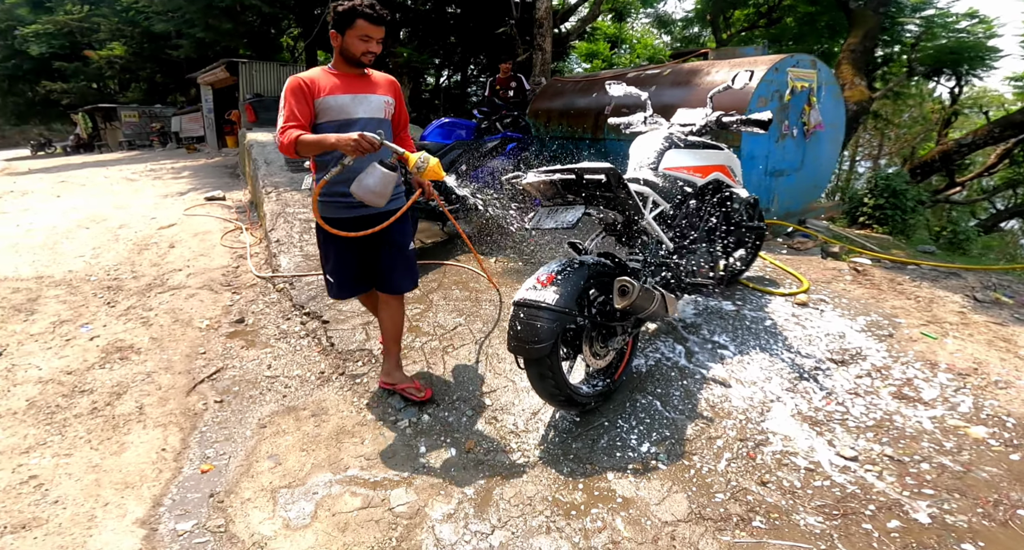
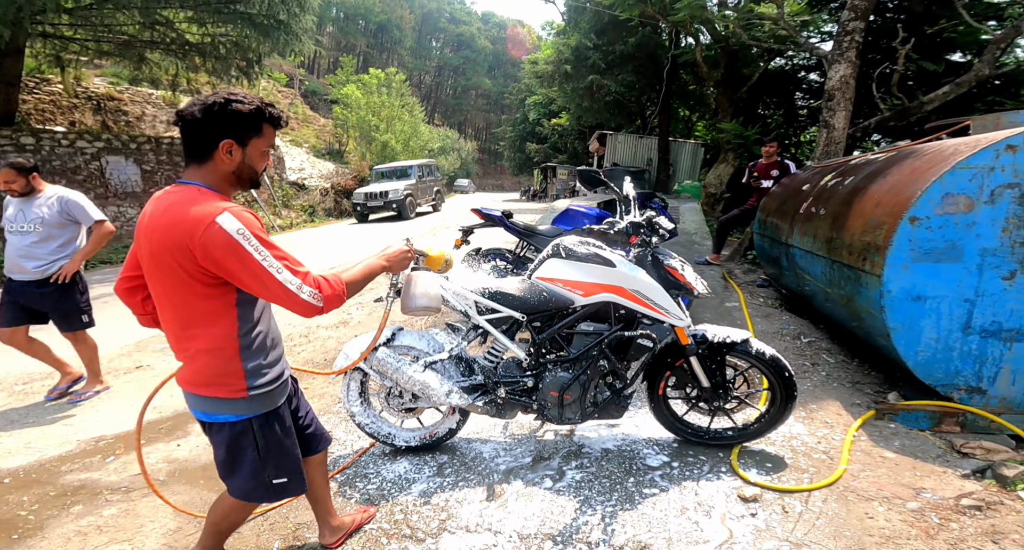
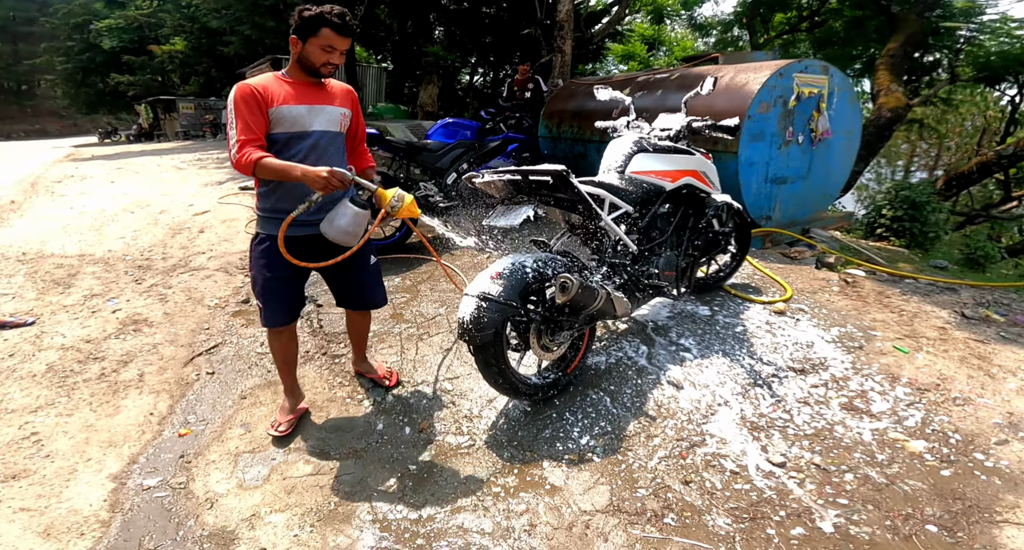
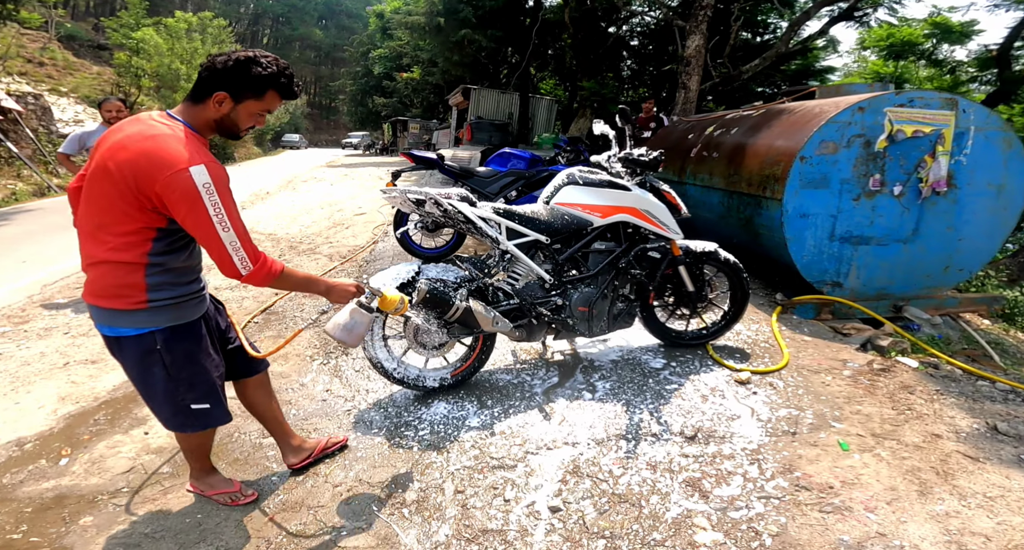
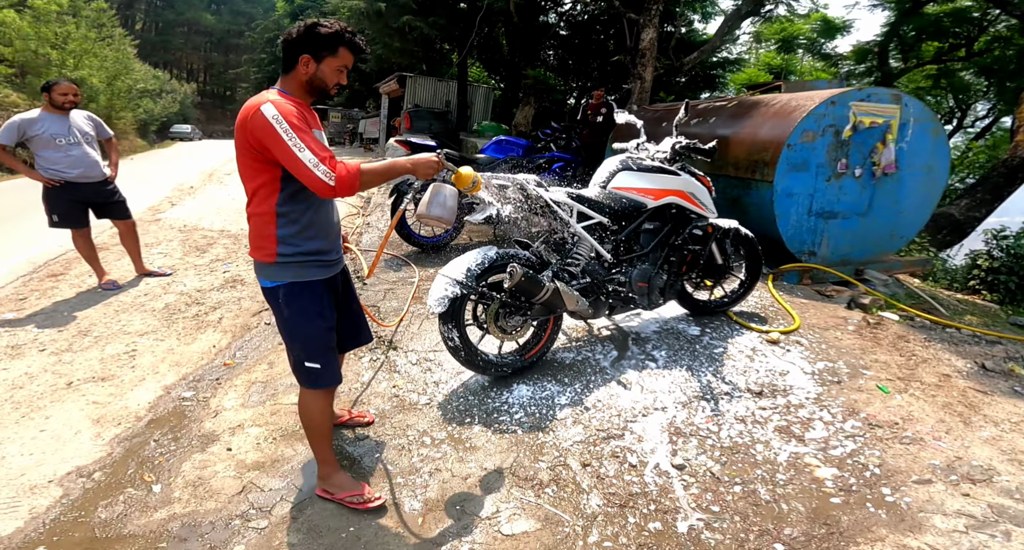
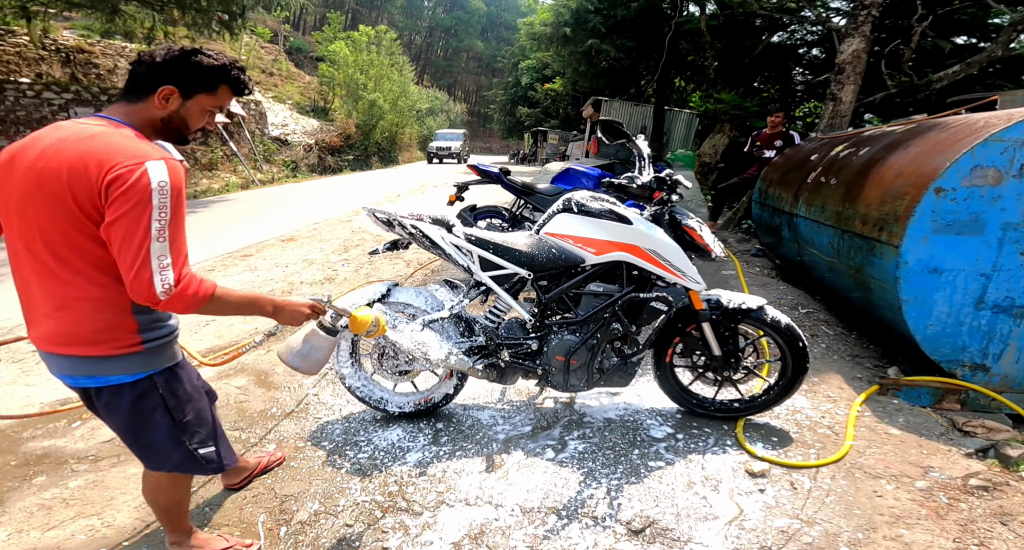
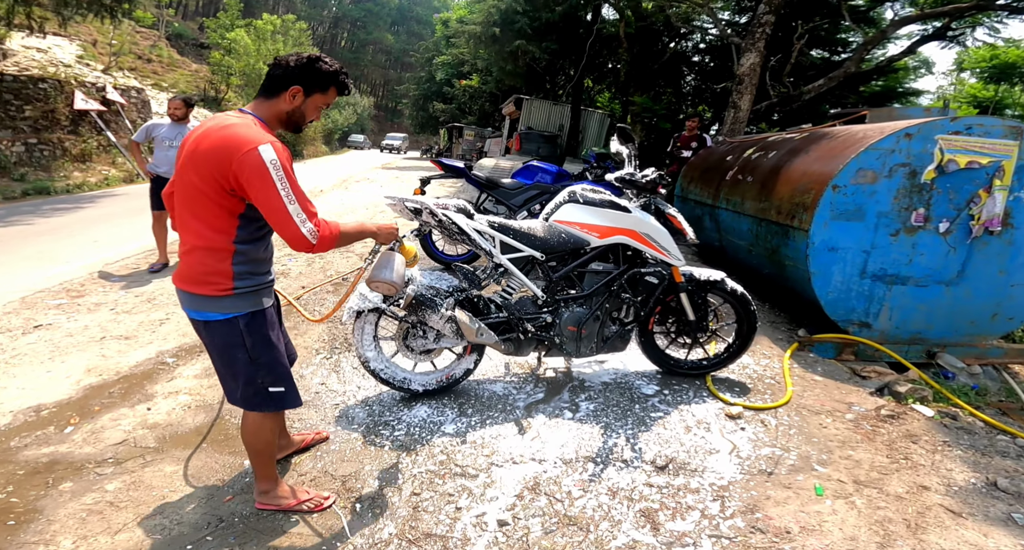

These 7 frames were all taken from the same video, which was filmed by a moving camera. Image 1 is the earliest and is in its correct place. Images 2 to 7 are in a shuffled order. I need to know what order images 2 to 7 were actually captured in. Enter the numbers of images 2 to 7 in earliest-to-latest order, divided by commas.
3, 5, 4, 7, 6, 2
